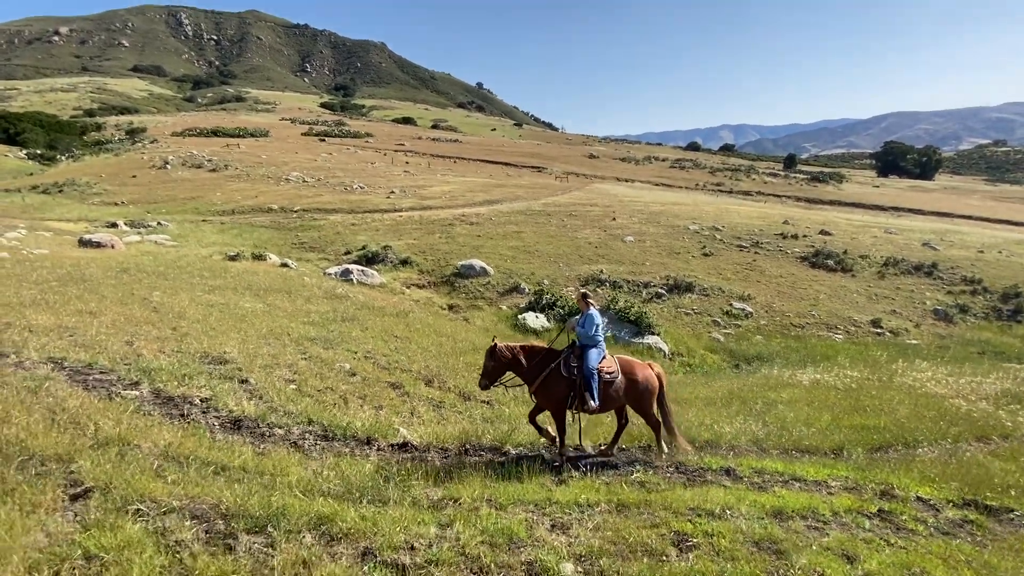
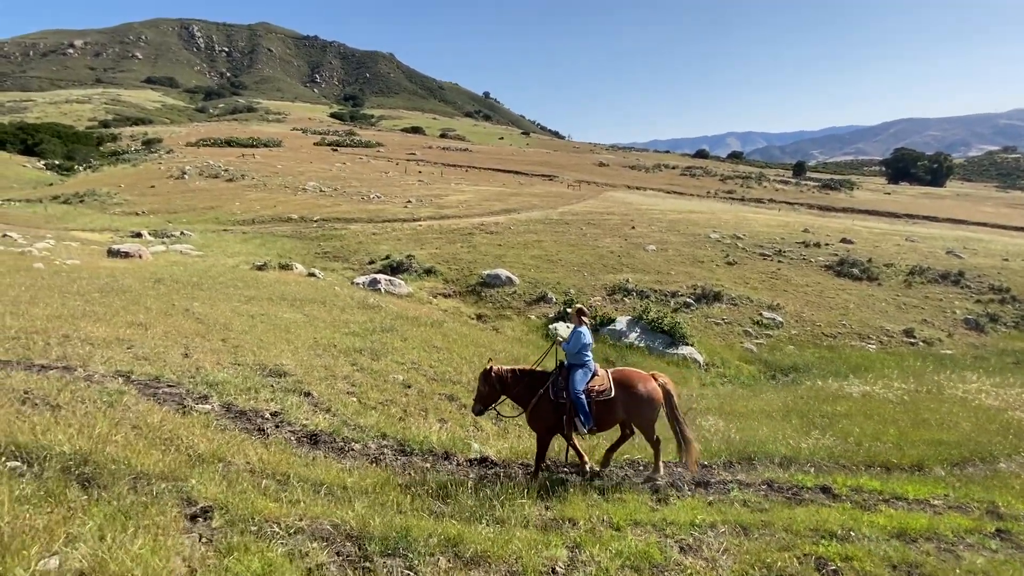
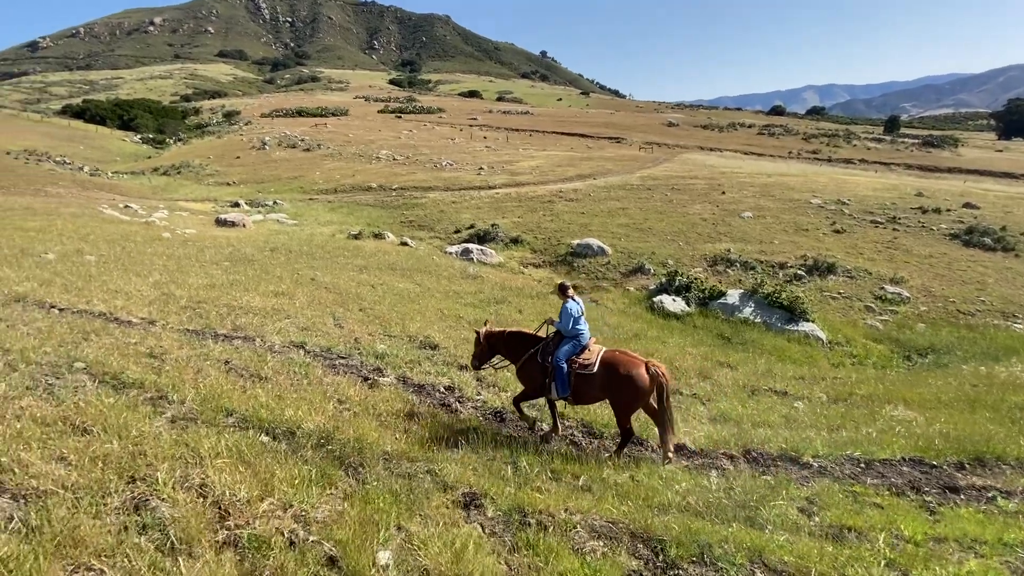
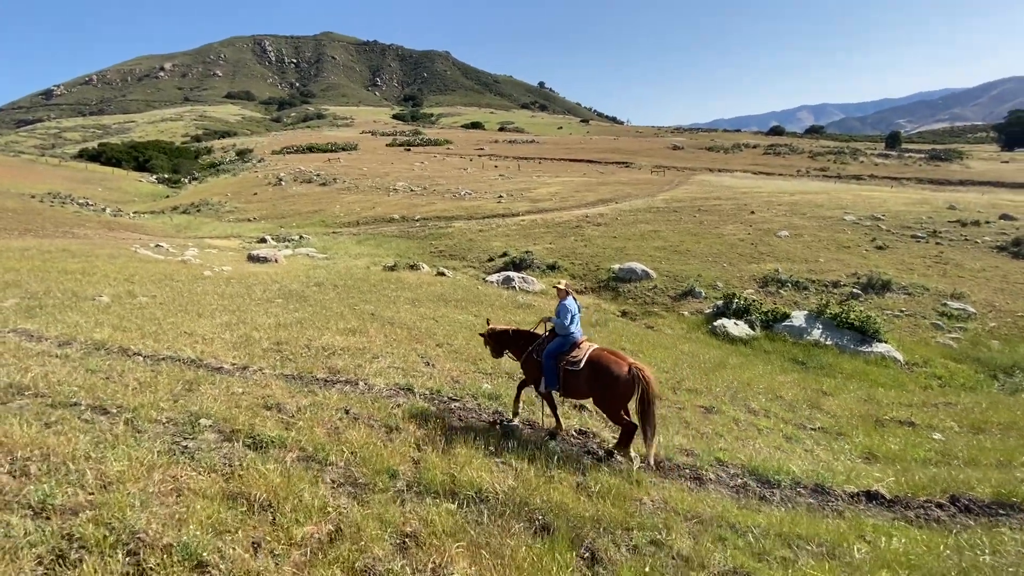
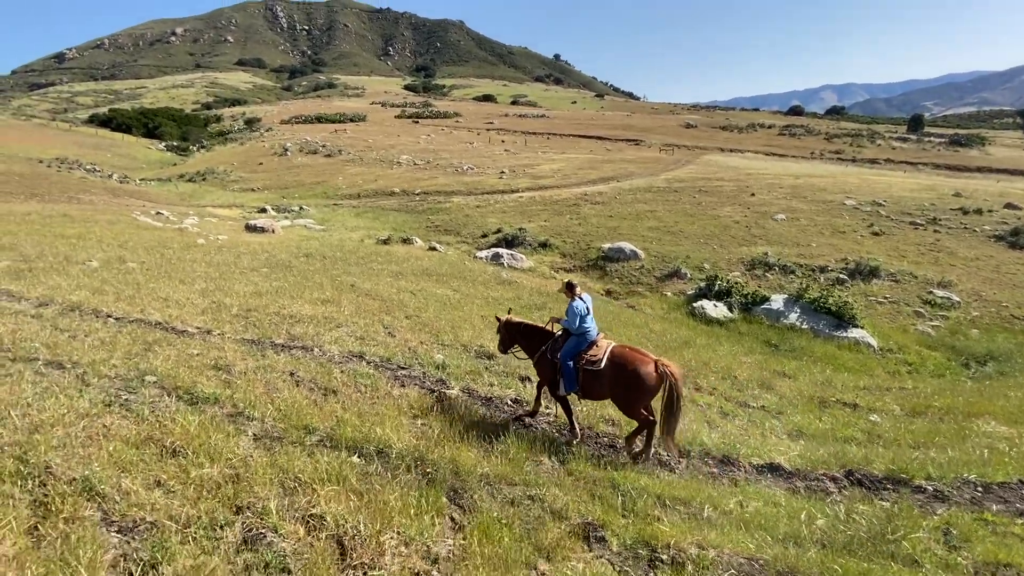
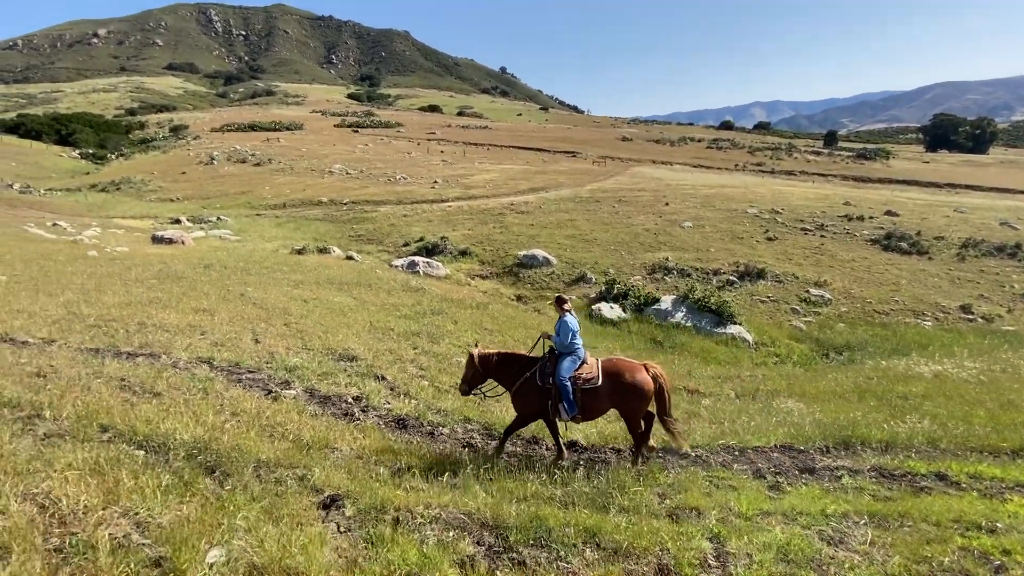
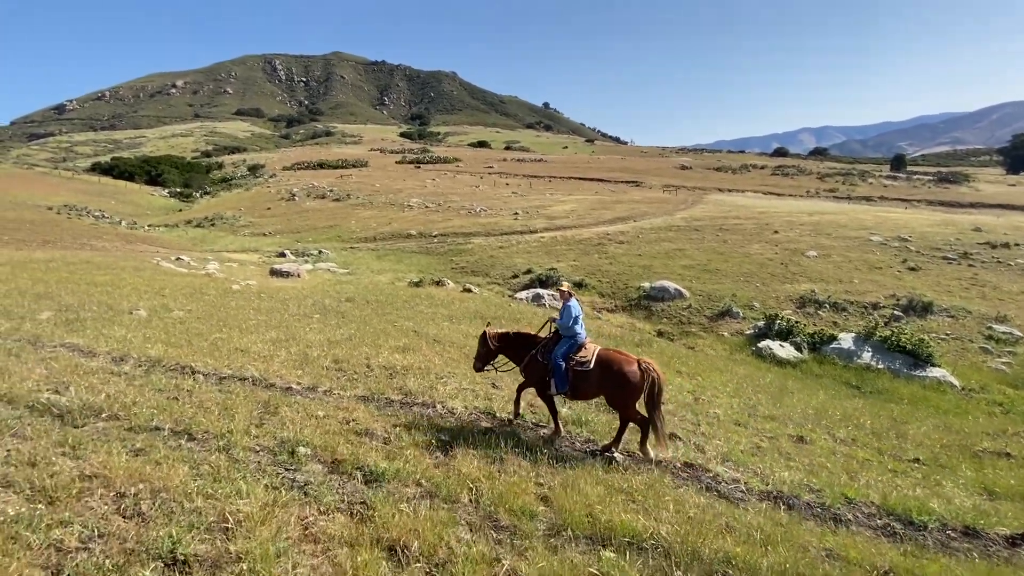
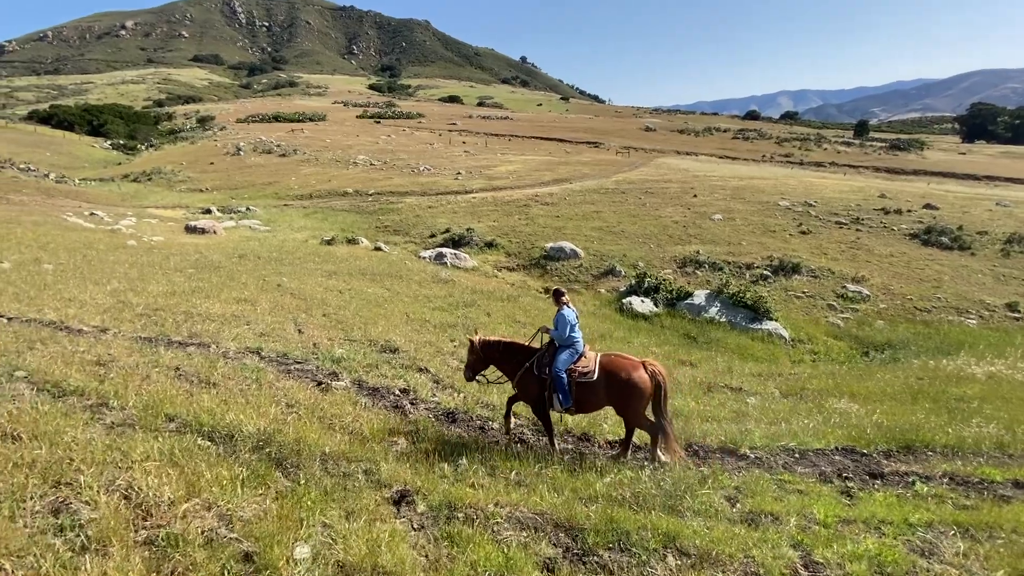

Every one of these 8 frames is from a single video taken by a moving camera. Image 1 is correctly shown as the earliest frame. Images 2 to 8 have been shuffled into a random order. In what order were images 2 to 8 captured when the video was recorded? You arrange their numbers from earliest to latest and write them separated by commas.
2, 6, 8, 3, 5, 4, 7
